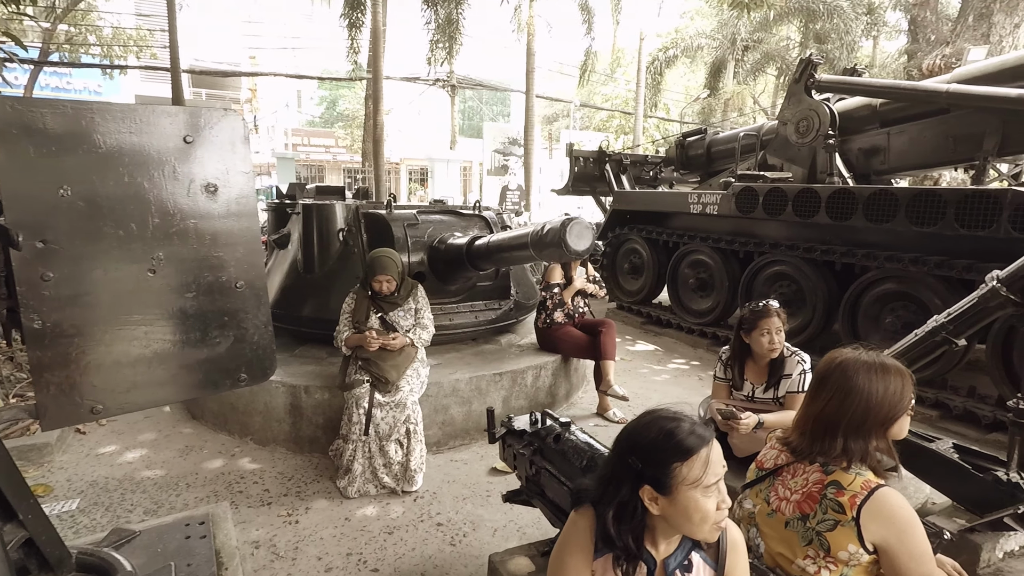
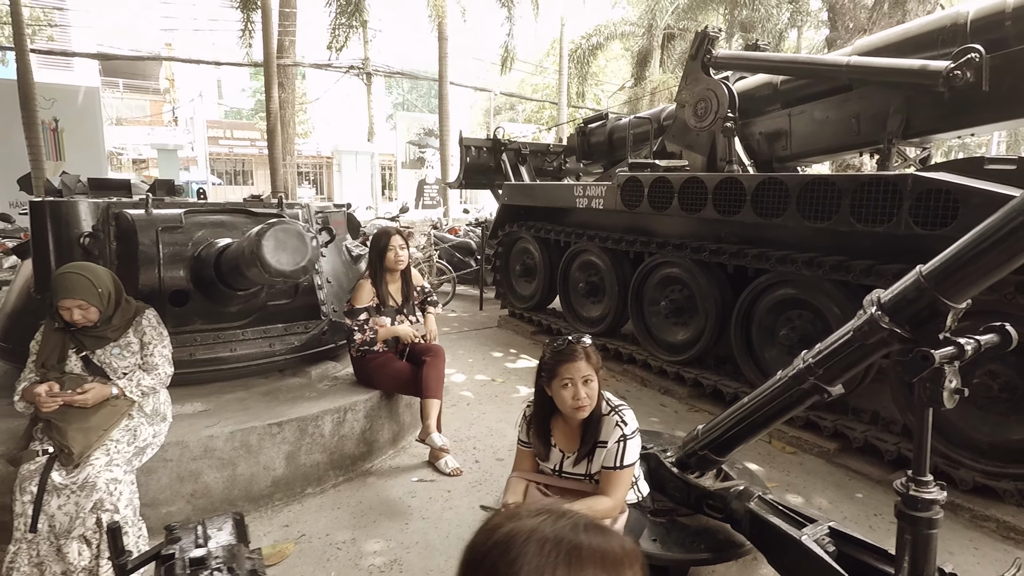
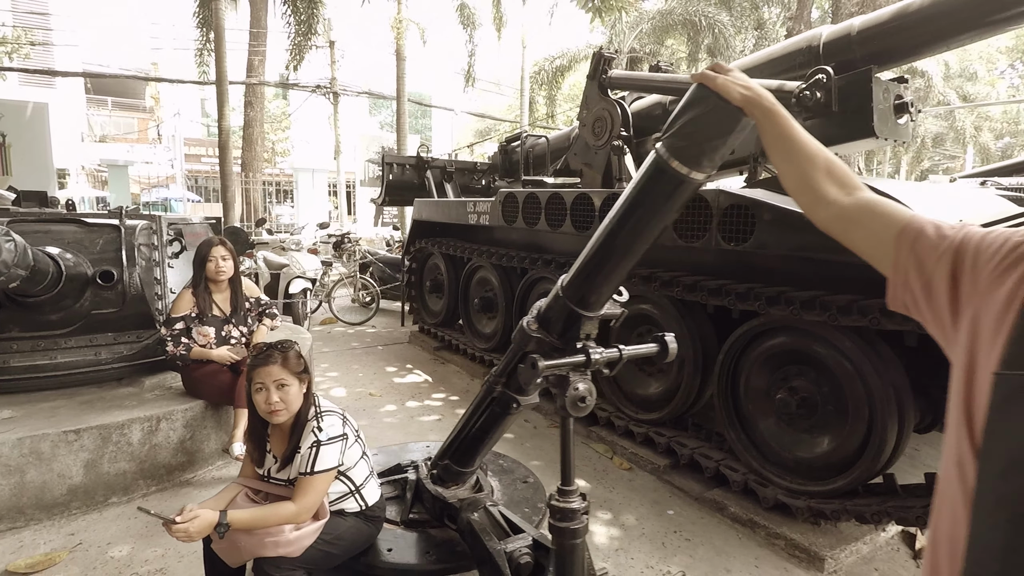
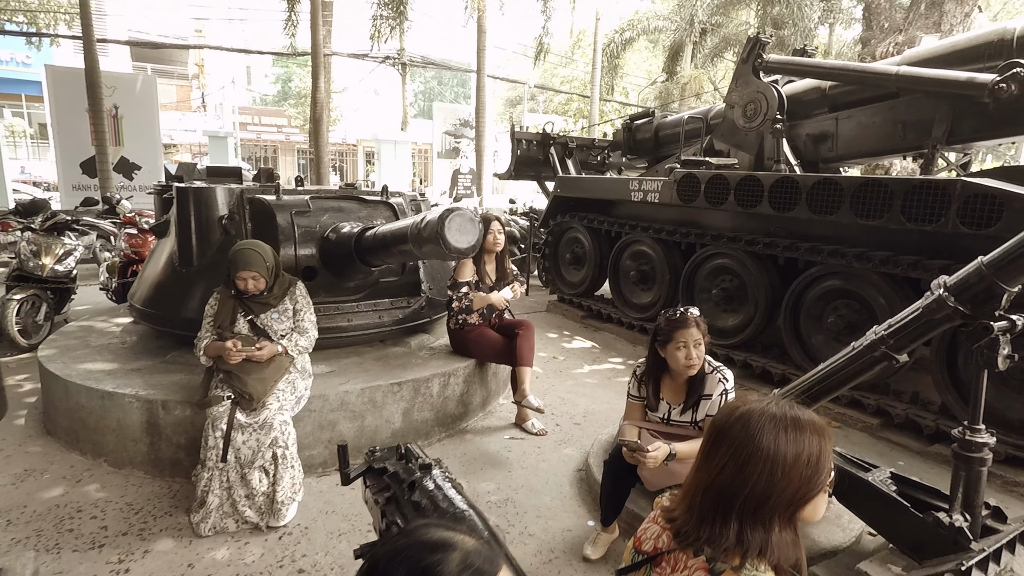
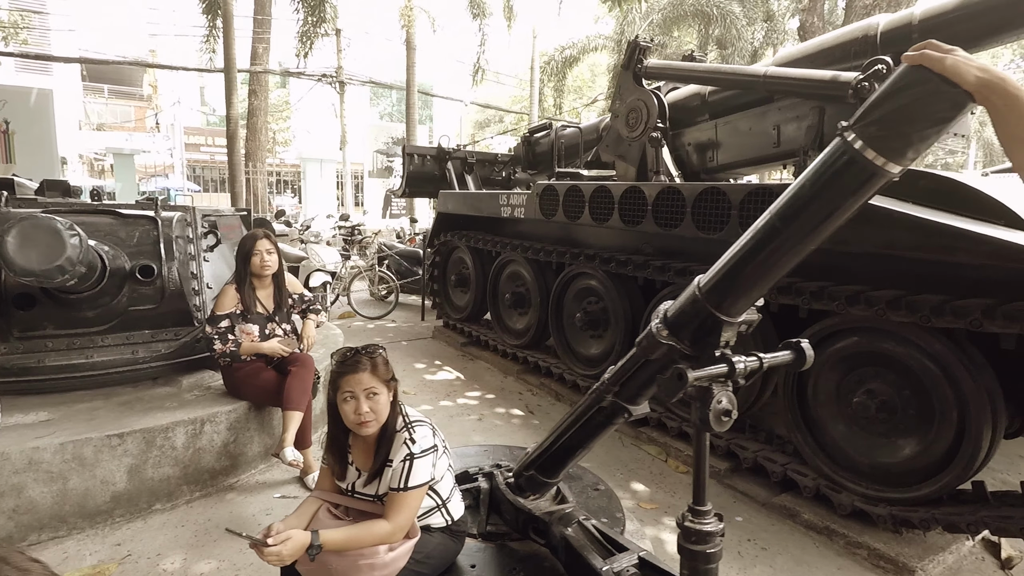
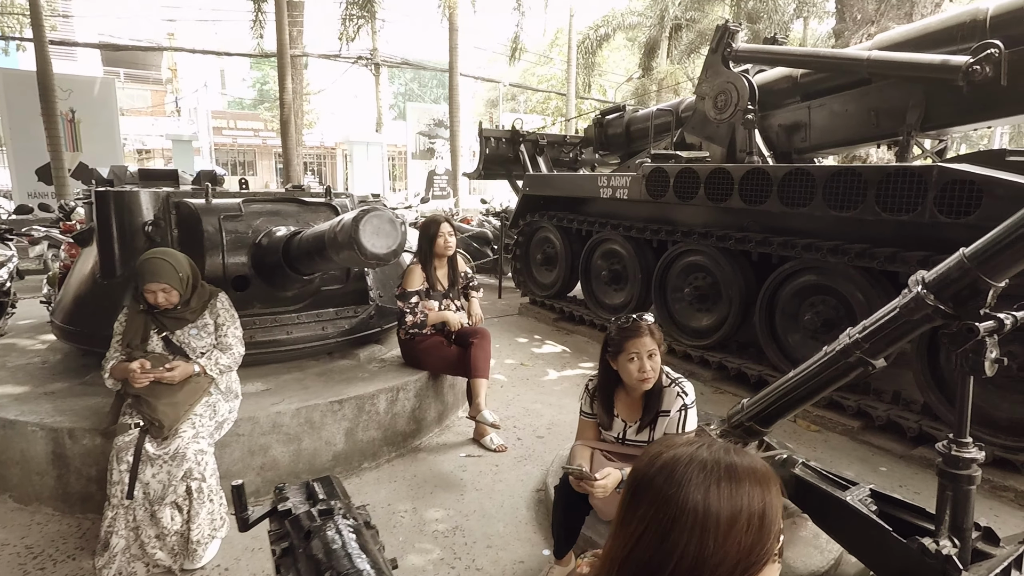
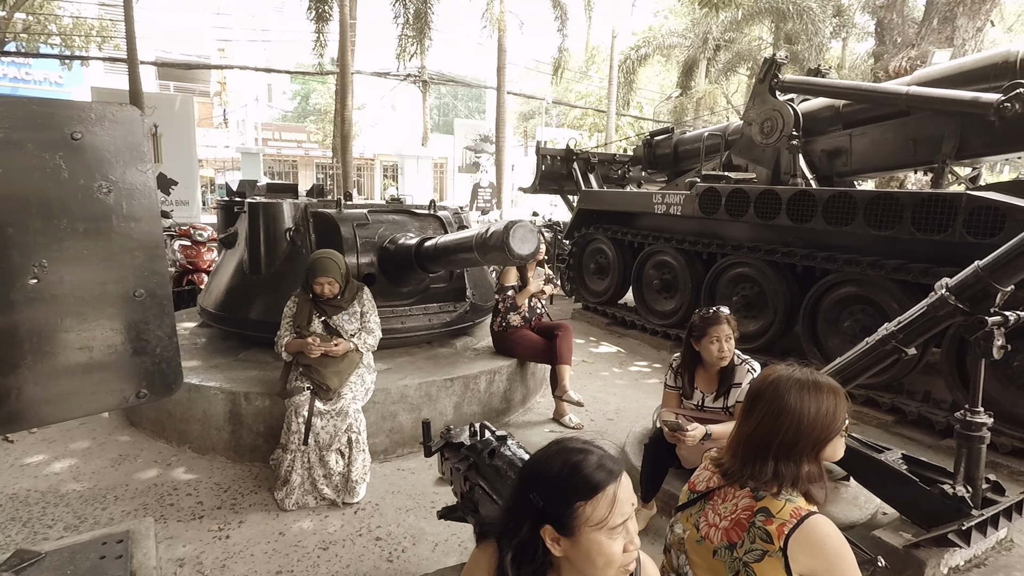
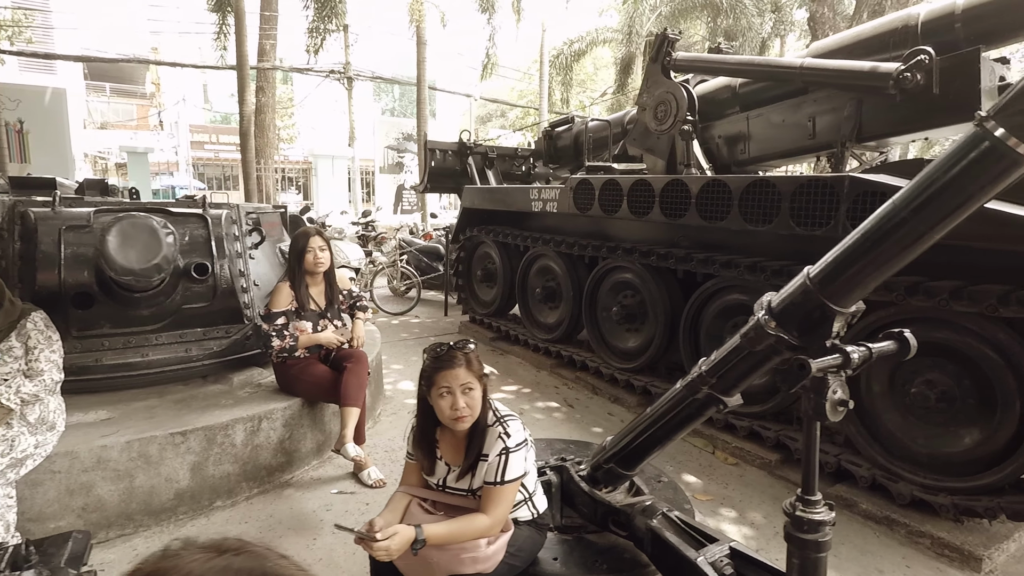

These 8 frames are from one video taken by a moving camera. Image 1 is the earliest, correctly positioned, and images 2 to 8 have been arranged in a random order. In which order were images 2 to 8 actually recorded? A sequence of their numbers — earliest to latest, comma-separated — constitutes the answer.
7, 4, 6, 2, 8, 5, 3
